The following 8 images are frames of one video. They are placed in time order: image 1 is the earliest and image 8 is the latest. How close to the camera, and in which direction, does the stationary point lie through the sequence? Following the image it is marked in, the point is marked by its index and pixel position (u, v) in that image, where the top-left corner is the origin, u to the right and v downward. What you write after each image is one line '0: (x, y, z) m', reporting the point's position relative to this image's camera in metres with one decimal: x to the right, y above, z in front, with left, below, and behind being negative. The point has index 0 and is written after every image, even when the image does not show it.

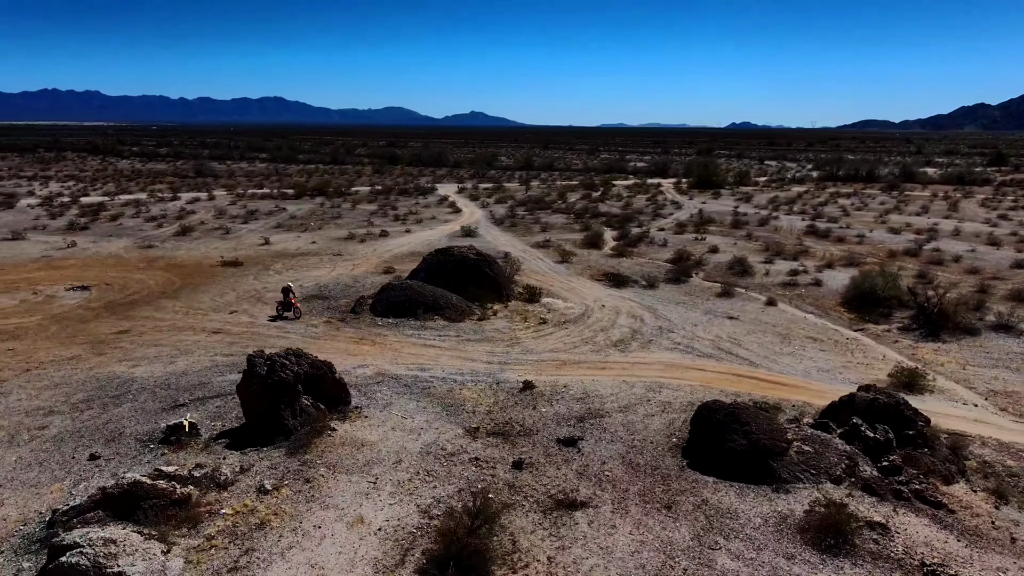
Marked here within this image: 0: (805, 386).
0: (+5.6, -1.9, +12.3) m
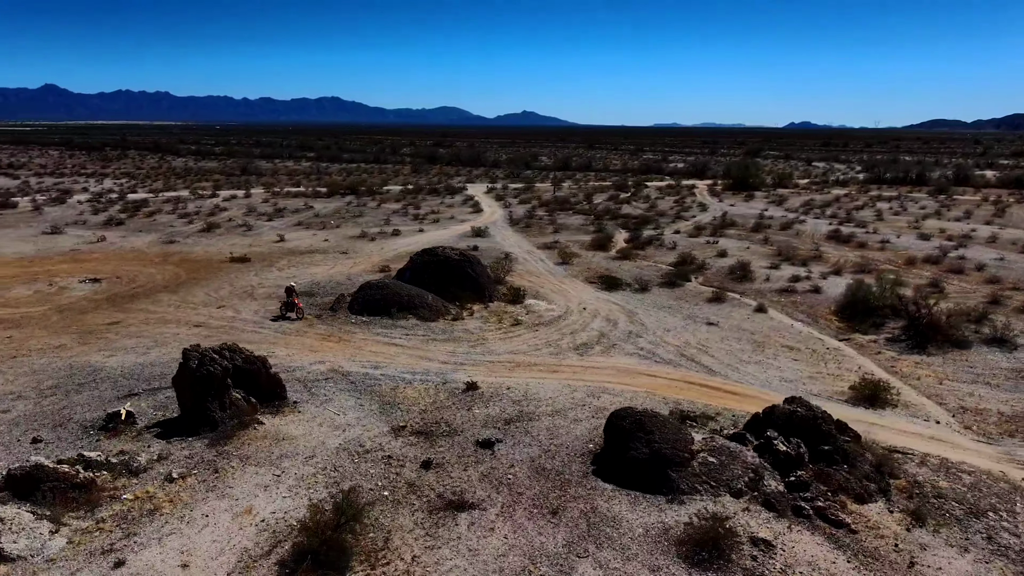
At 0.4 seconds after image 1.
0: (+4.6, -2.0, +12.0) m
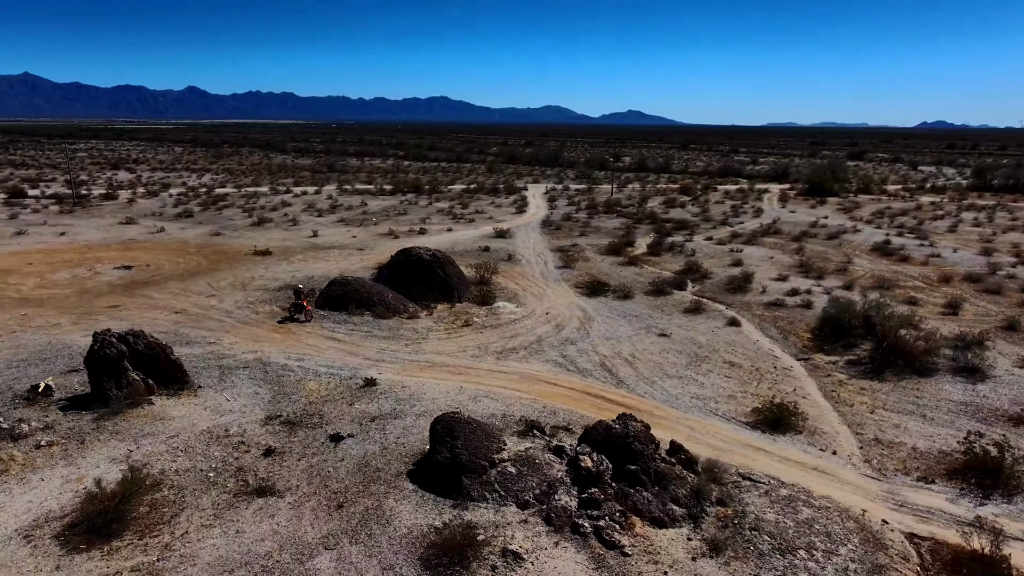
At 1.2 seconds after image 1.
0: (+2.5, -2.3, +11.8) m
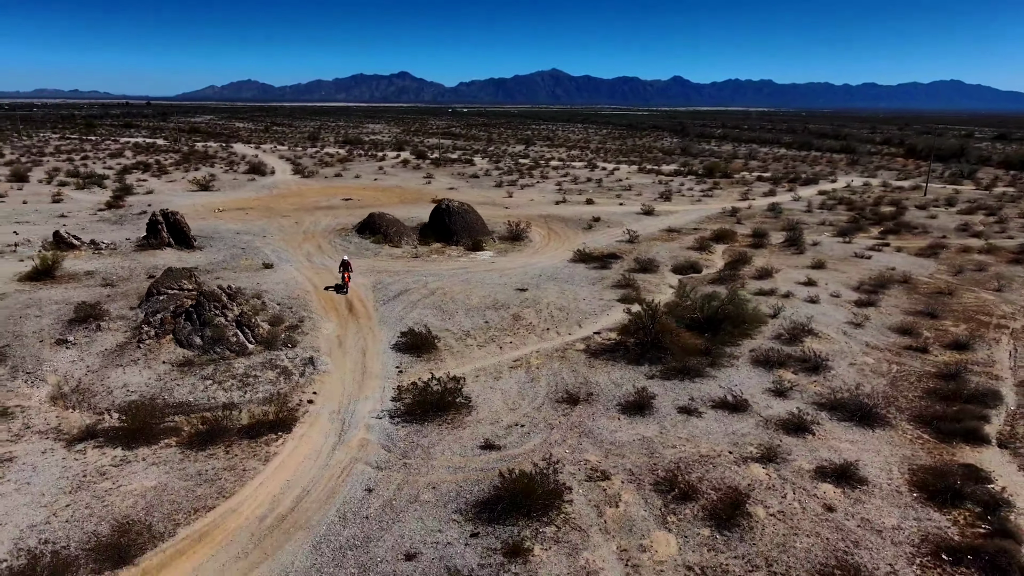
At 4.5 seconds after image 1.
0: (-3.6, -0.7, +15.0) m
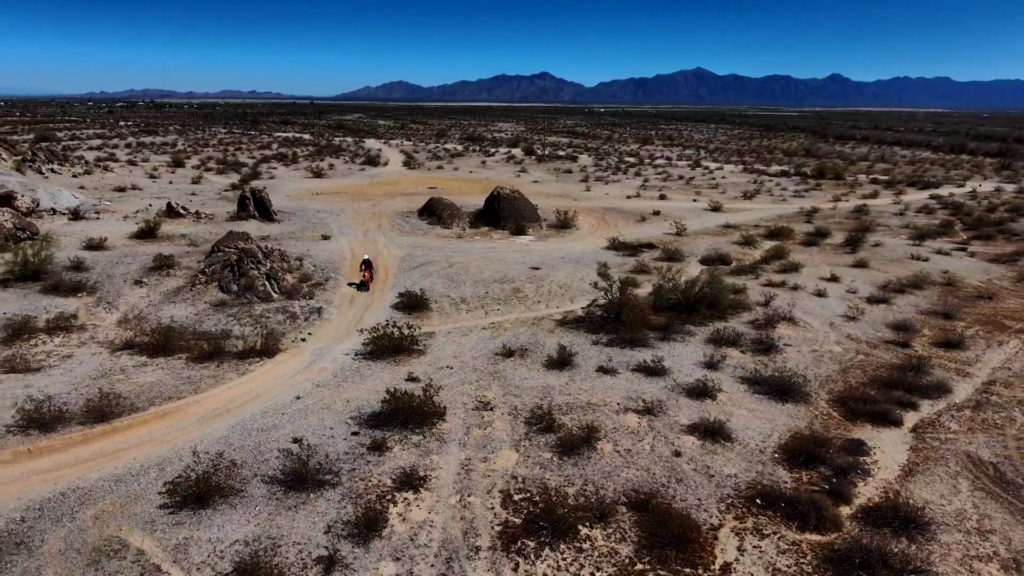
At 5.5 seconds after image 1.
0: (-3.7, +0.2, +17.2) m
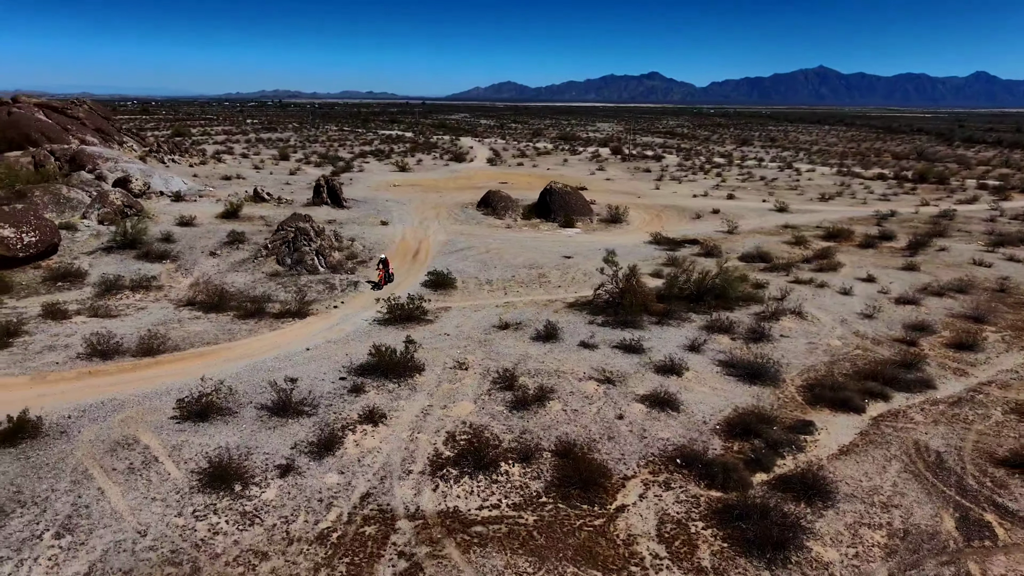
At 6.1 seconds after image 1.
0: (-2.9, +0.8, +18.9) m
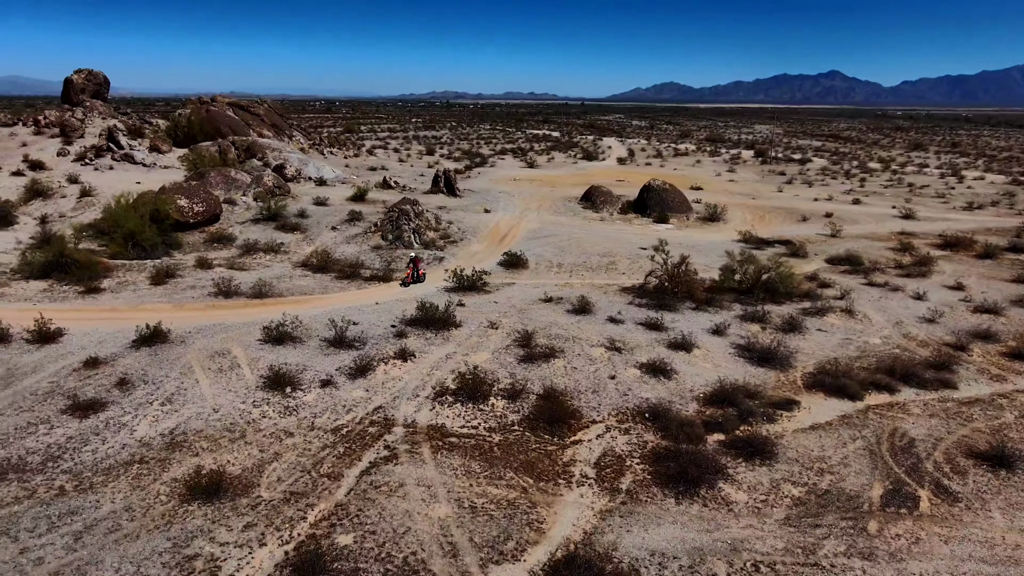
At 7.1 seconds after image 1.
0: (-0.4, +1.4, +20.9) m
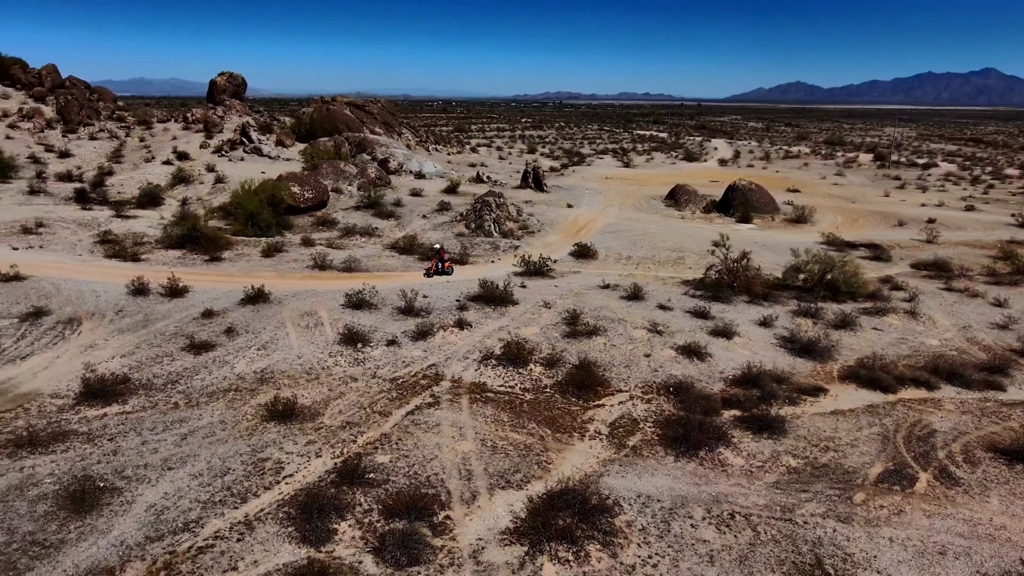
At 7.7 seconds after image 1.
0: (+2.2, +1.8, +22.0) m
